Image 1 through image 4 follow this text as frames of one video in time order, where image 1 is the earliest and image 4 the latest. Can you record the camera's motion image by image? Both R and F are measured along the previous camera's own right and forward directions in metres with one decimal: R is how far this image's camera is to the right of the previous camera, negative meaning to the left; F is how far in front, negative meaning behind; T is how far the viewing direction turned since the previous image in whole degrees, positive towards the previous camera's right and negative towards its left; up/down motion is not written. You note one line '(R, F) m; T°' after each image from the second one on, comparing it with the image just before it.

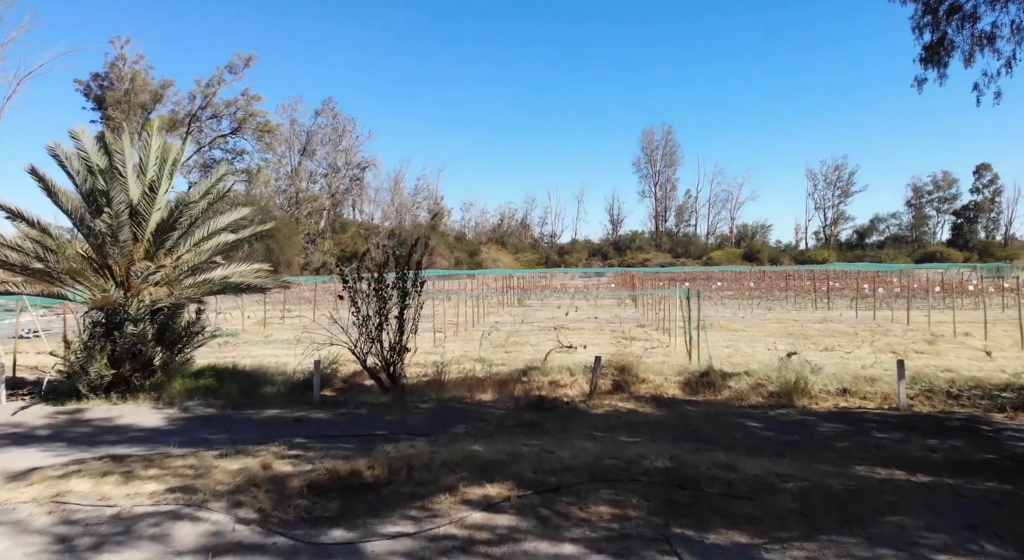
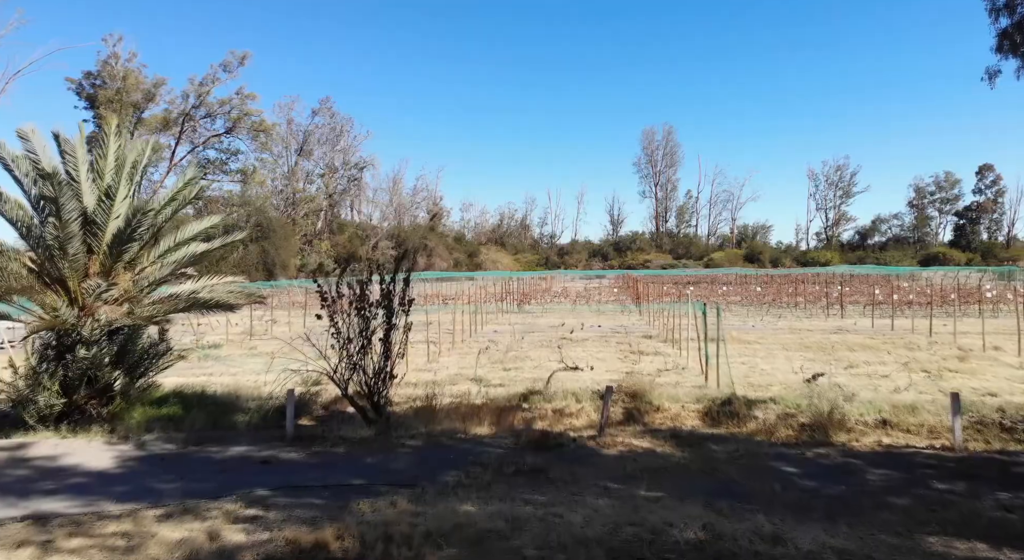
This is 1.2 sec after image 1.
(0.0, +0.9) m; 0°
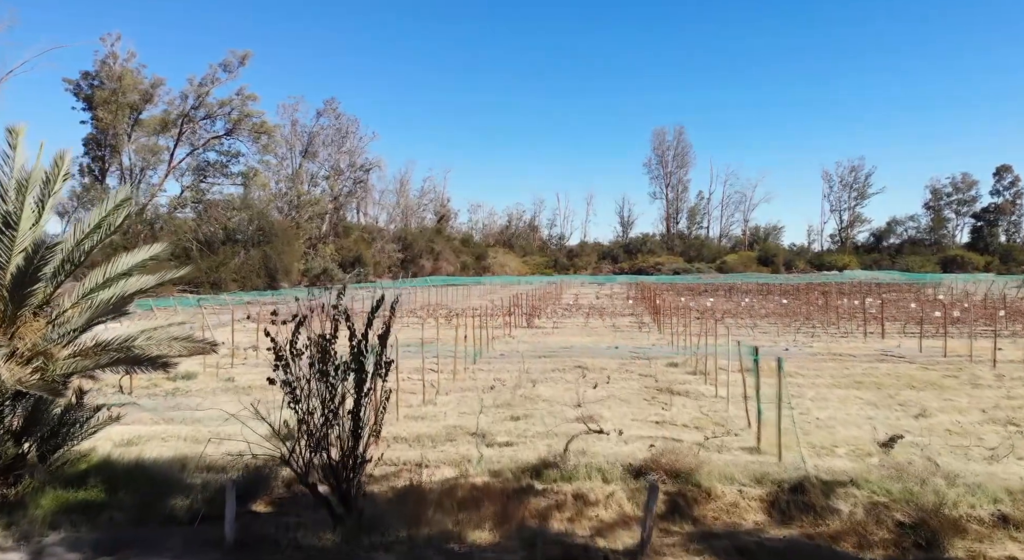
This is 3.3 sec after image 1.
(0.0, +1.6) m; -1°
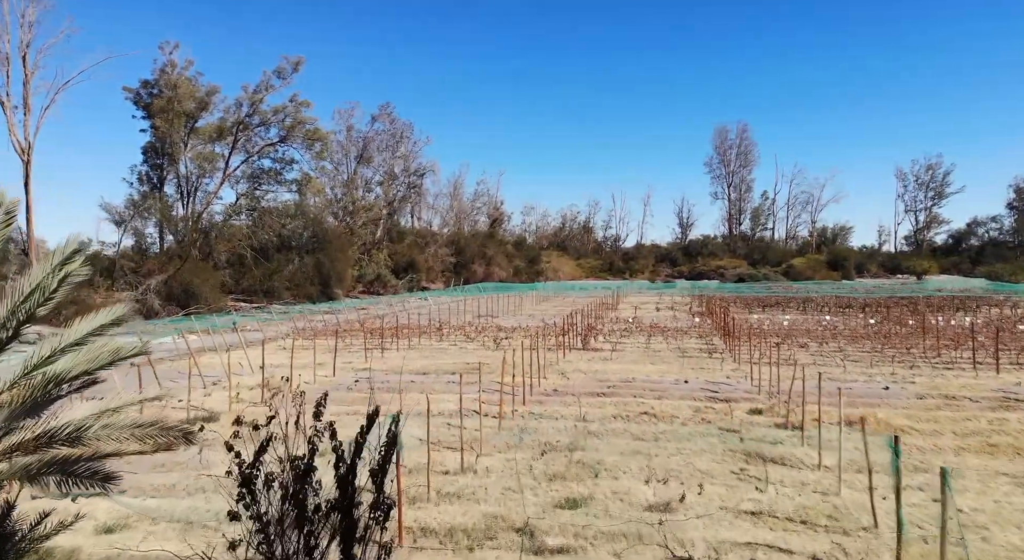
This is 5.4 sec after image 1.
(0.0, +1.6) m; -5°
